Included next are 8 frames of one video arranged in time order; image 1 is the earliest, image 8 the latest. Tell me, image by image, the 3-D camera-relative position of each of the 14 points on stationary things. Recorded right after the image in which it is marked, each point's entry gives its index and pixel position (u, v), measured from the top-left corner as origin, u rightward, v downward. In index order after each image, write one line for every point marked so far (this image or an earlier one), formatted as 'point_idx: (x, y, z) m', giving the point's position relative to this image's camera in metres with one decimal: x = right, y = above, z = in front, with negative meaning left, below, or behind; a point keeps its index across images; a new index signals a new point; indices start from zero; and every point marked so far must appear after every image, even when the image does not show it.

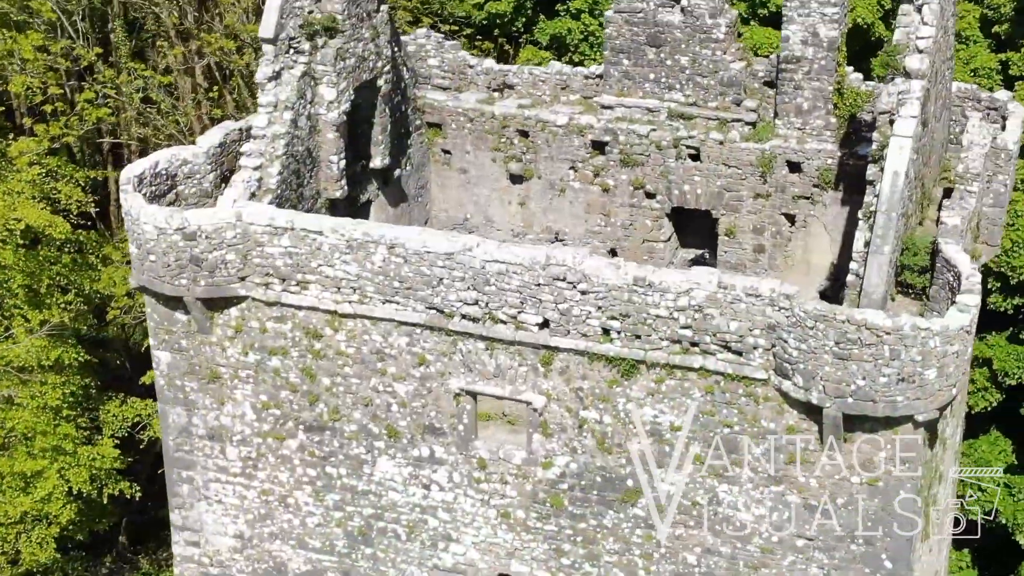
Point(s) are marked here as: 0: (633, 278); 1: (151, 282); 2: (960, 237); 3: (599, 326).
0: (+1.0, +0.1, +11.3) m
1: (-3.3, +0.1, +12.7) m
2: (+3.8, +0.4, +11.7) m
3: (+0.7, -0.3, +11.6) m
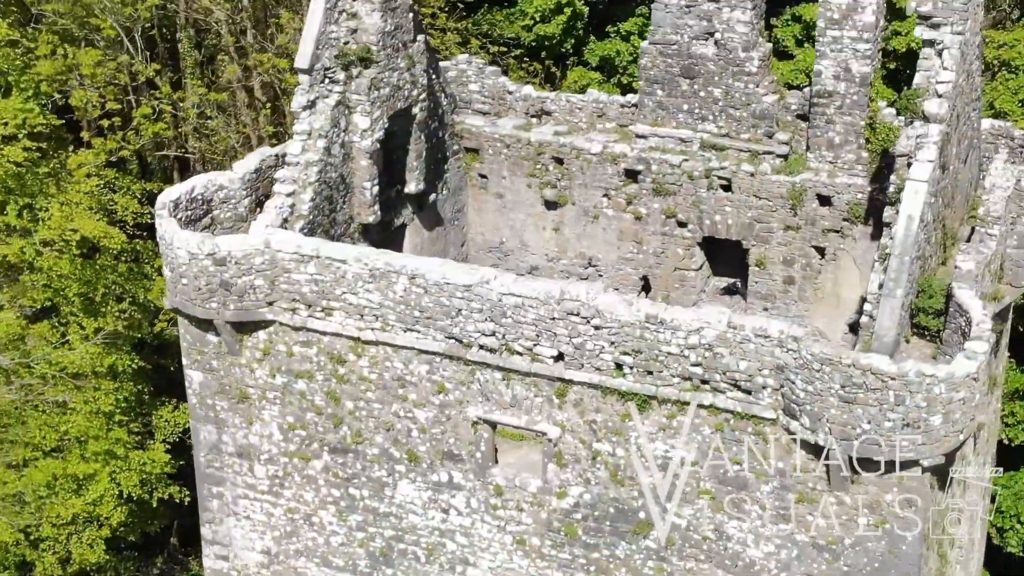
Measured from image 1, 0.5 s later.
0: (+1.1, -0.2, +11.5) m
1: (-3.1, -0.1, +13.1) m
2: (+3.9, 0.0, +11.8) m
3: (+0.9, -0.6, +11.8) m
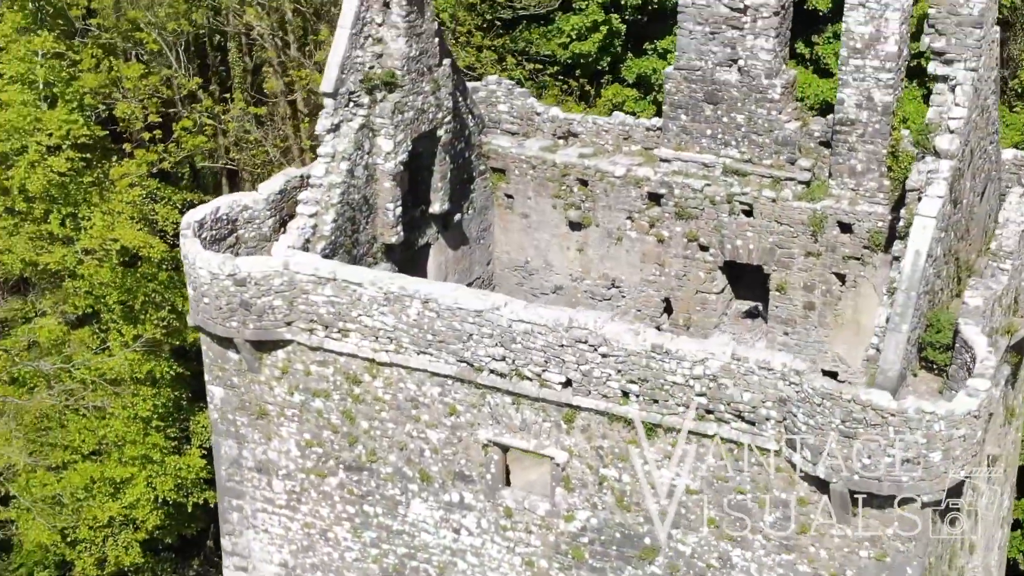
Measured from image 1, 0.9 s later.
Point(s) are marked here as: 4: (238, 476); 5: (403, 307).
0: (+1.2, -0.5, +11.7) m
1: (-2.9, -0.3, +13.4) m
2: (+4.0, -0.3, +11.8) m
3: (+0.9, -0.9, +12.0) m
4: (-2.8, -2.0, +14.4) m
5: (-1.0, -0.2, +12.7) m
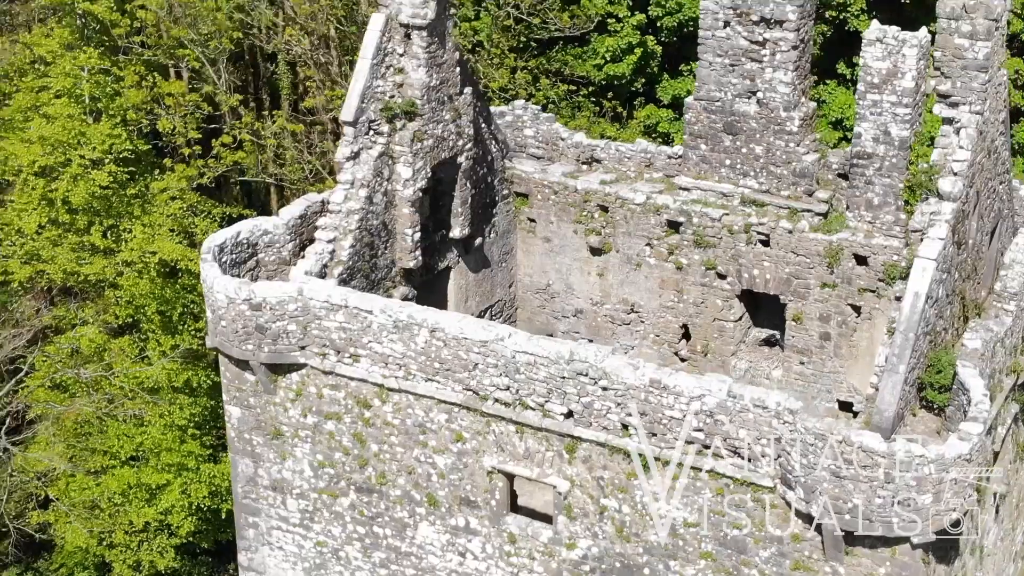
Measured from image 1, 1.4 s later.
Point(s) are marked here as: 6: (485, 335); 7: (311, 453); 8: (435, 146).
0: (+1.2, -0.8, +11.9) m
1: (-2.9, -0.5, +13.8) m
2: (+4.0, -0.6, +11.9) m
3: (+0.9, -1.2, +12.2) m
4: (-2.7, -2.2, +14.8) m
5: (-0.9, -0.4, +12.9) m
6: (-0.2, -0.4, +12.5) m
7: (-2.0, -1.7, +14.2) m
8: (-0.9, +1.6, +15.4) m
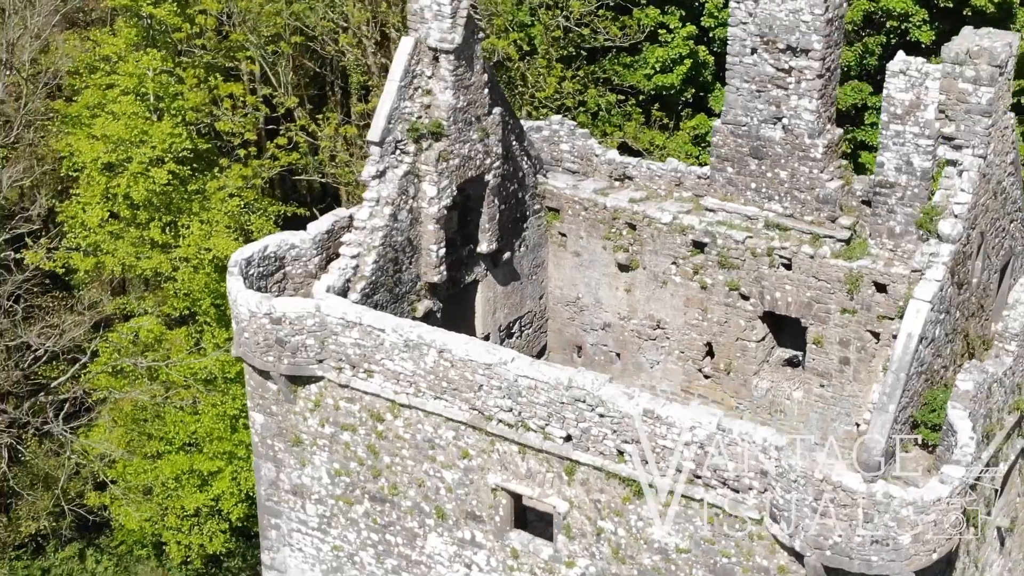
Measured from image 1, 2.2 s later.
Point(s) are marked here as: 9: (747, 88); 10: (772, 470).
0: (+1.2, -1.1, +12.2) m
1: (-2.7, -0.7, +14.3) m
2: (+4.0, -1.0, +12.0) m
3: (+0.9, -1.4, +12.6) m
4: (-2.6, -2.3, +15.4) m
5: (-0.9, -0.6, +13.4) m
6: (-0.2, -0.7, +12.9) m
7: (-1.9, -1.8, +14.7) m
8: (-0.6, +1.4, +15.8) m
9: (+2.7, +2.3, +16.2) m
10: (+2.2, -1.5, +11.6) m
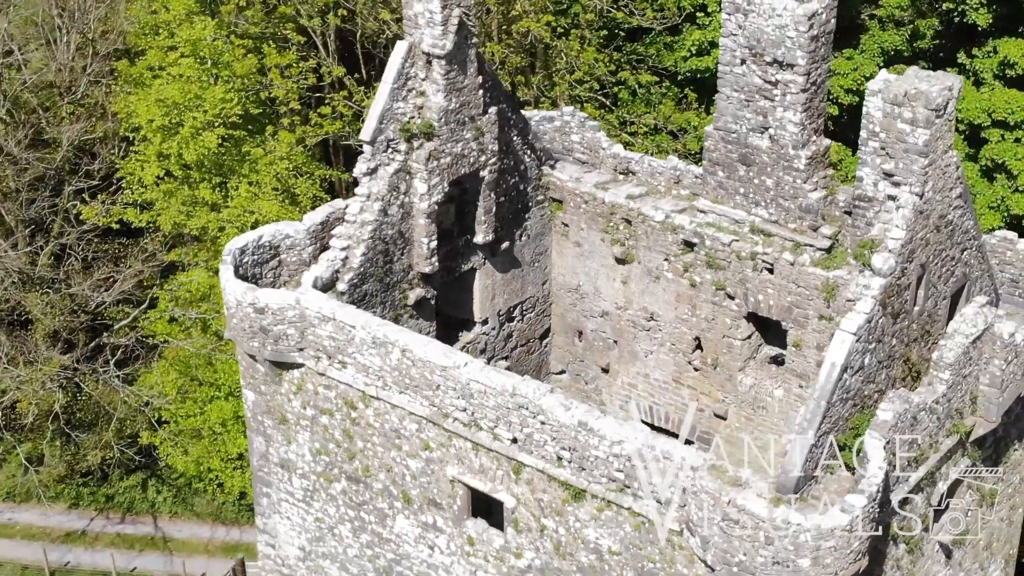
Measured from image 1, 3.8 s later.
0: (+0.6, -1.2, +12.9) m
1: (-3.1, -0.6, +15.4) m
2: (+3.4, -1.3, +12.5) m
3: (+0.4, -1.6, +13.3) m
4: (-2.9, -2.1, +16.5) m
5: (-1.3, -0.7, +14.3) m
6: (-0.7, -0.7, +13.8) m
7: (-2.3, -1.7, +15.8) m
8: (-0.7, +1.5, +16.5) m
9: (+2.7, +2.3, +16.6) m
10: (+1.6, -1.8, +12.3) m
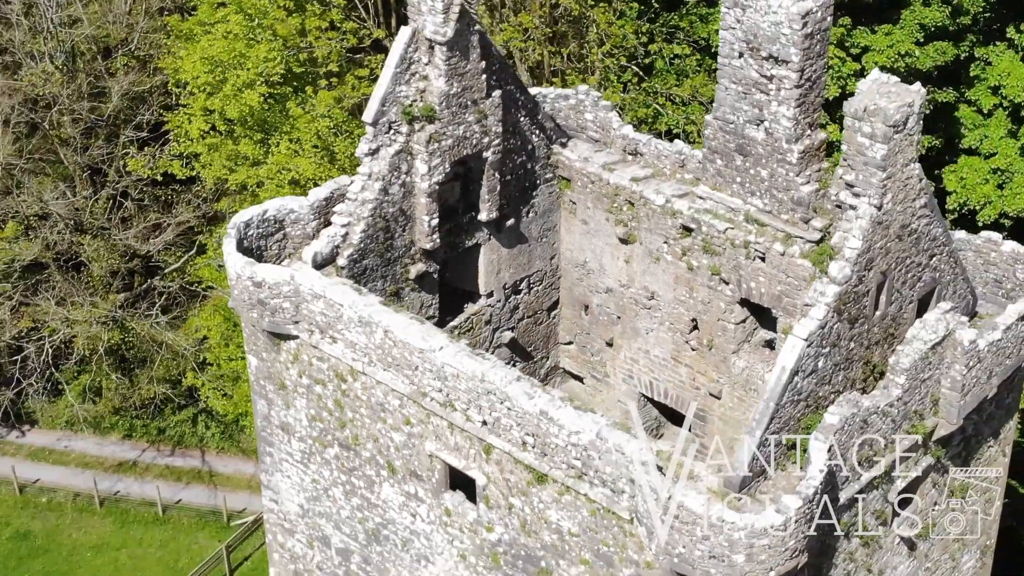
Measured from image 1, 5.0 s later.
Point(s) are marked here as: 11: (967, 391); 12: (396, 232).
0: (+0.3, -1.2, +13.6) m
1: (-3.2, -0.2, +16.2) m
2: (+3.0, -1.4, +13.0) m
3: (+0.1, -1.5, +14.0) m
4: (-3.0, -1.8, +17.4) m
5: (-1.5, -0.5, +15.0) m
6: (-0.9, -0.6, +14.4) m
7: (-2.4, -1.4, +16.6) m
8: (-0.7, +1.8, +17.1) m
9: (+2.7, +2.4, +16.9) m
10: (+1.2, -1.8, +12.9) m
11: (+4.7, -1.1, +14.4) m
12: (-1.4, +0.7, +17.2) m
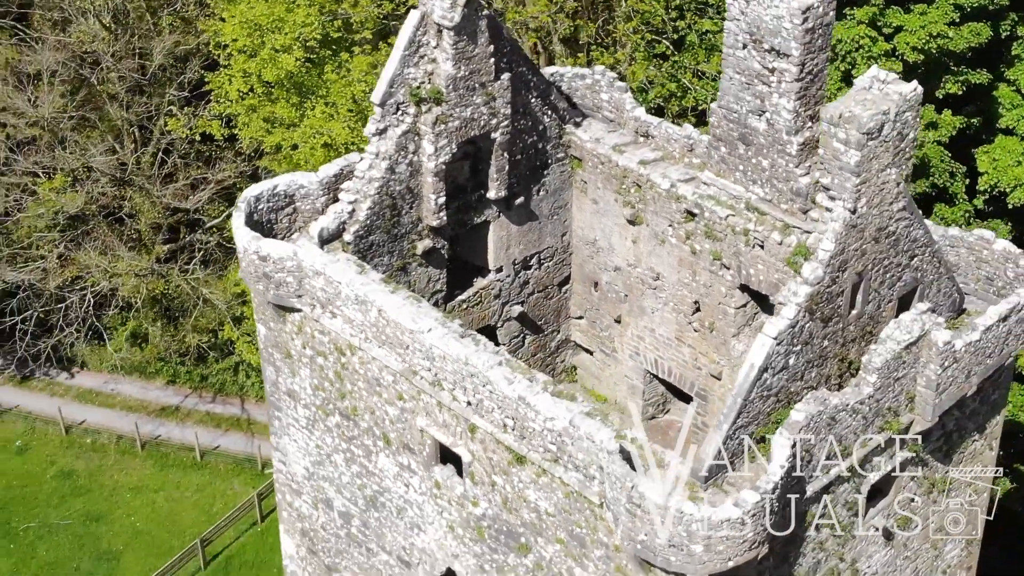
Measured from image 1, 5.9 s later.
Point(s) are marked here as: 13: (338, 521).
0: (+0.1, -1.1, +14.1) m
1: (-3.2, +0.1, +16.8) m
2: (+2.8, -1.4, +13.4) m
3: (-0.1, -1.4, +14.5) m
4: (-3.1, -1.4, +18.0) m
5: (-1.6, -0.2, +15.5) m
6: (-1.1, -0.4, +15.0) m
7: (-2.5, -1.1, +17.2) m
8: (-0.6, +2.0, +17.5) m
9: (+2.8, +2.6, +17.1) m
10: (+0.9, -1.7, +13.4) m
11: (+4.5, -1.1, +14.6) m
12: (-1.4, +1.0, +17.7) m
13: (-2.3, -3.1, +18.3) m
